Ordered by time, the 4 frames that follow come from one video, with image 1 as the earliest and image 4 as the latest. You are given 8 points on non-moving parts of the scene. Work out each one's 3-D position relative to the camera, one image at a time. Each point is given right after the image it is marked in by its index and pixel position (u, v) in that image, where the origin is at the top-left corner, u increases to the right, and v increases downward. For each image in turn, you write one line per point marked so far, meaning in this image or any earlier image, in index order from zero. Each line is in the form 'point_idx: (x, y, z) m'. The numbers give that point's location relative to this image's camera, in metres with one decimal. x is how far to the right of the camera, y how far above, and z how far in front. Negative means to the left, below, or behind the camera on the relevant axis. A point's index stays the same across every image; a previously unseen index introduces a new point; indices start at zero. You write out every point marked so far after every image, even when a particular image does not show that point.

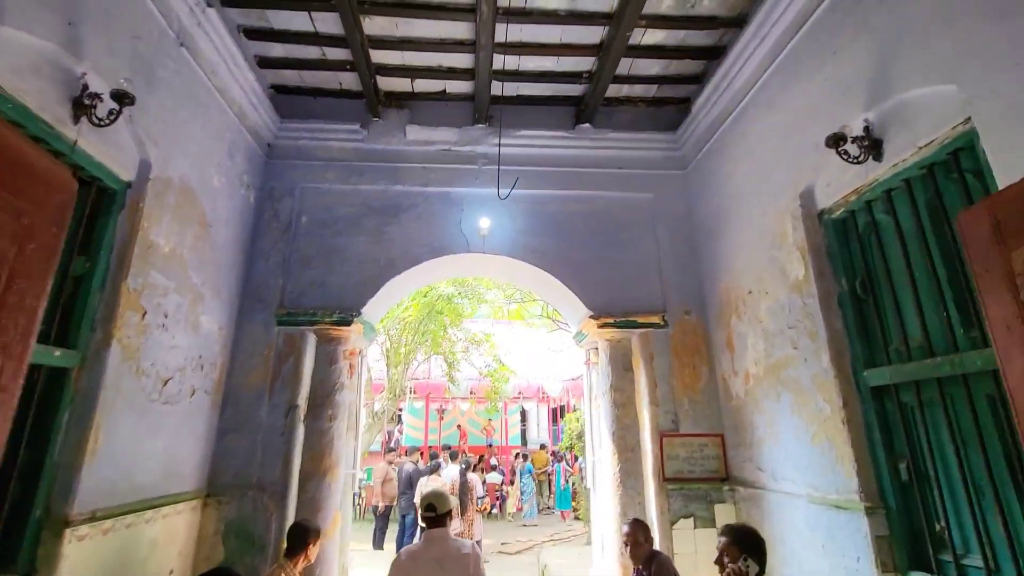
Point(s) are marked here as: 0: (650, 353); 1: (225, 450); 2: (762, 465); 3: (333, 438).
0: (+1.2, -0.6, +4.3) m
1: (-2.3, -1.3, +3.8) m
2: (+1.8, -1.3, +3.6) m
3: (-1.5, -1.2, +3.9) m
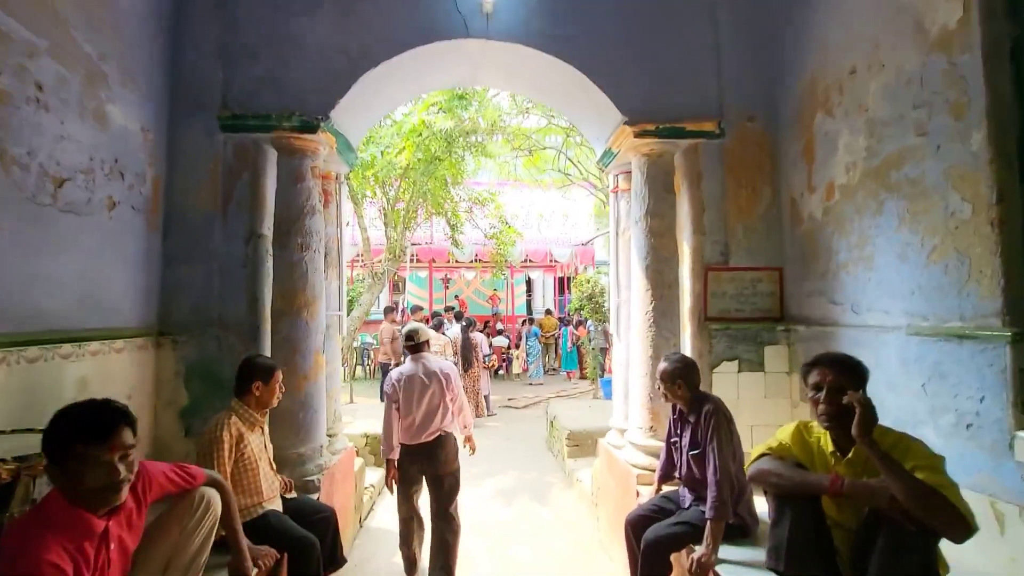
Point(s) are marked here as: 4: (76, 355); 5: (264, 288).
0: (+1.3, +0.8, +3.4) m
1: (-2.2, 0.0, +3.1) m
2: (+1.9, -0.1, +2.8) m
3: (-1.4, +0.1, +3.2) m
4: (-2.2, -0.3, +2.4) m
5: (-1.7, 0.0, +3.3) m
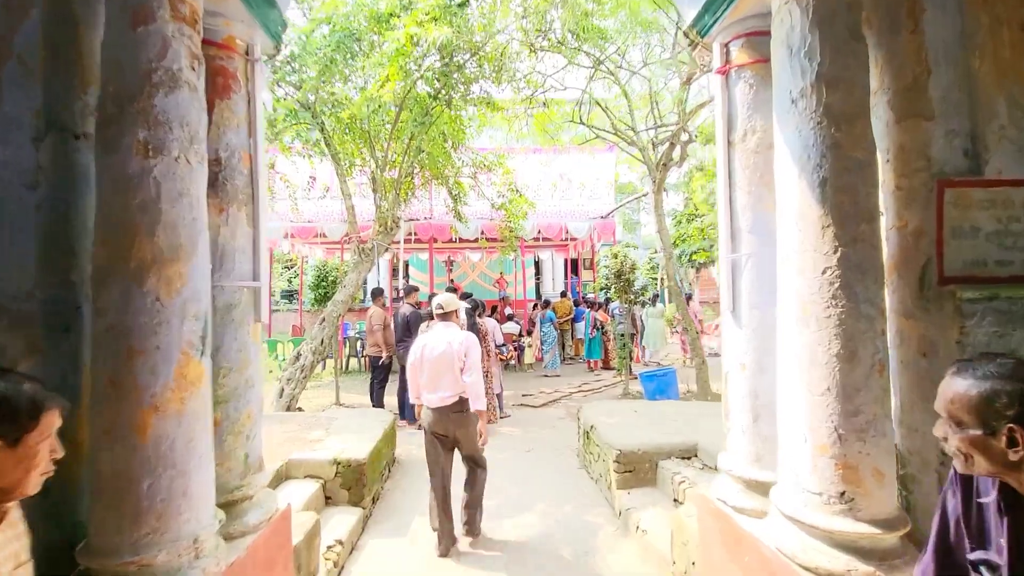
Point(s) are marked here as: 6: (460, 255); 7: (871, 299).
0: (+1.5, +1.1, +1.8) m
1: (-2.0, +0.2, +1.6) m
2: (+2.1, +0.2, +1.2) m
3: (-1.2, +0.3, +1.7) m
4: (-2.0, -0.2, +0.9) m
5: (-1.5, +0.2, +1.7) m
6: (-1.4, +1.0, +13.6) m
7: (+1.2, 0.0, +1.7) m
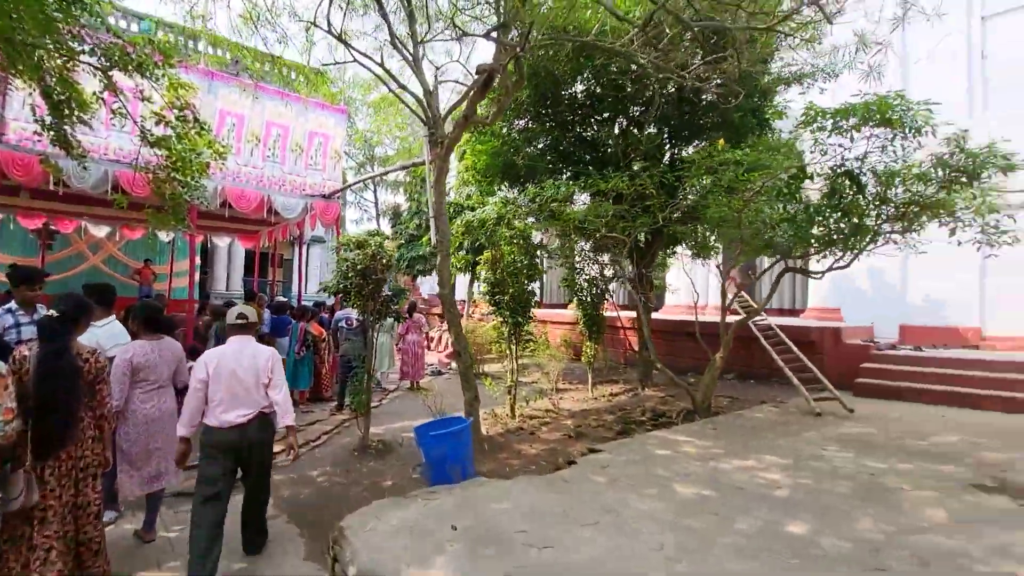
0: (+1.9, +1.0, +0.3) m
1: (-0.8, +0.4, -2.0) m
2: (+2.6, 0.0, +0.1) m
3: (-0.2, +0.4, -1.4) m
4: (-0.5, 0.0, -2.6) m
5: (-0.5, +0.3, -1.6) m
6: (-7.4, +1.2, +8.1) m
7: (+1.7, -0.1, 0.0) m
